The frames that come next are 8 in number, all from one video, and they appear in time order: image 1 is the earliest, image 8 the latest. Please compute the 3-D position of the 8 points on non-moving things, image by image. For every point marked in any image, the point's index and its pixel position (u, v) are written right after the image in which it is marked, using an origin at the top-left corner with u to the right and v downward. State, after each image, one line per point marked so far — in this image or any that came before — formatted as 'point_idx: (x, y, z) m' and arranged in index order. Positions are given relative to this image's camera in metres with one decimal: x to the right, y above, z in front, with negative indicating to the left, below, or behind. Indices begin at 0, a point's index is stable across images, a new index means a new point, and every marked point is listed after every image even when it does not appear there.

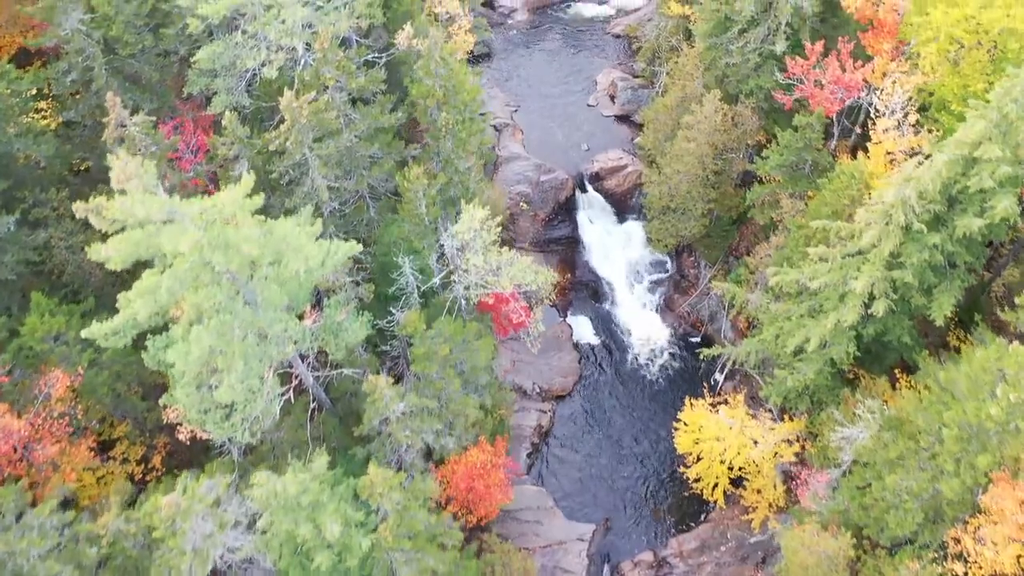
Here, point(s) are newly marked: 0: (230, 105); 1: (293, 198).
0: (-8.6, +5.6, +19.4) m
1: (-6.5, +2.7, +18.9) m
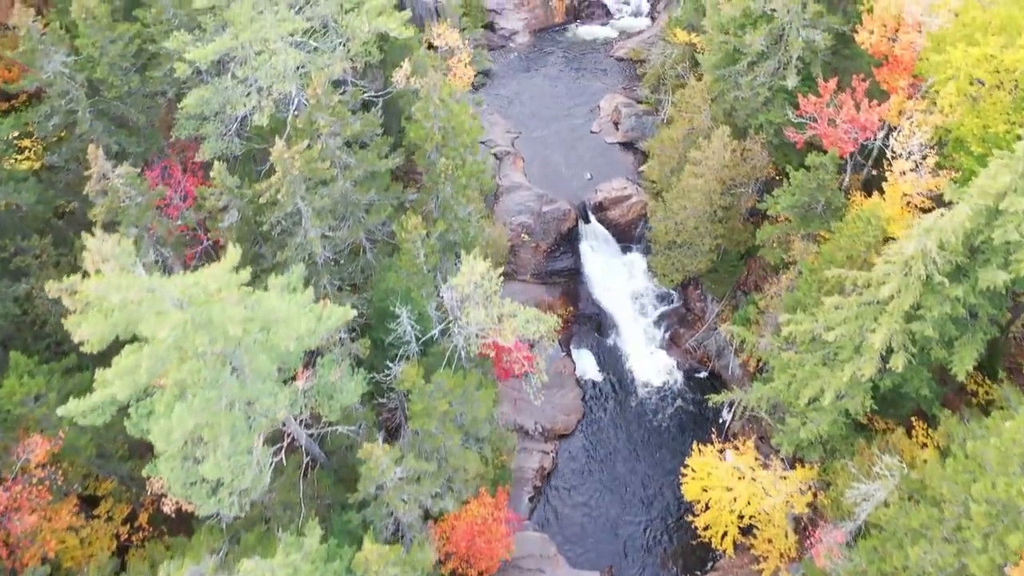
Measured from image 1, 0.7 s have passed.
0: (-8.5, +4.0, +18.5) m
1: (-6.4, +1.1, +18.0) m
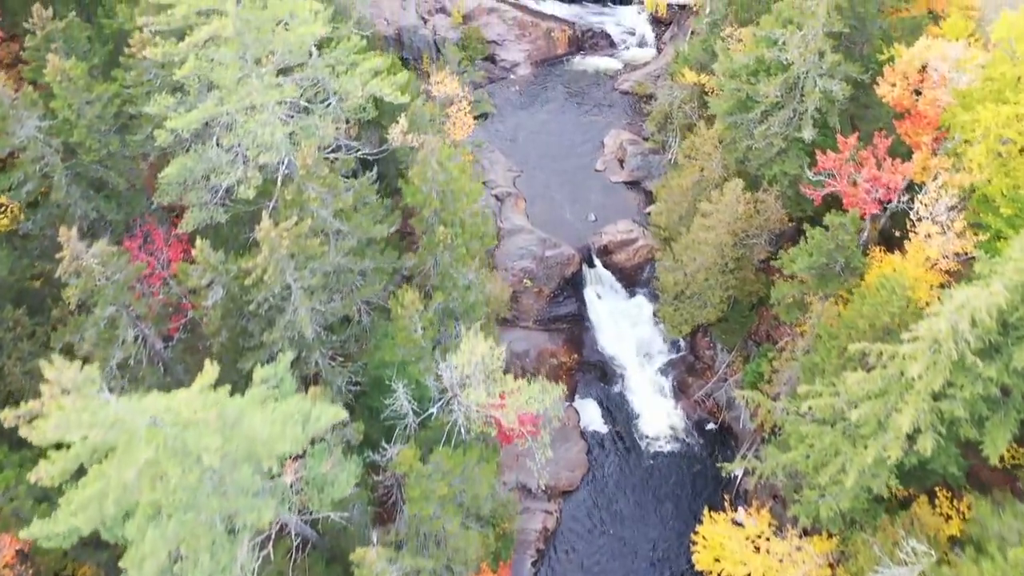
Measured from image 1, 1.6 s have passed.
0: (-8.4, +1.9, +17.4) m
1: (-6.3, -1.1, +16.8) m
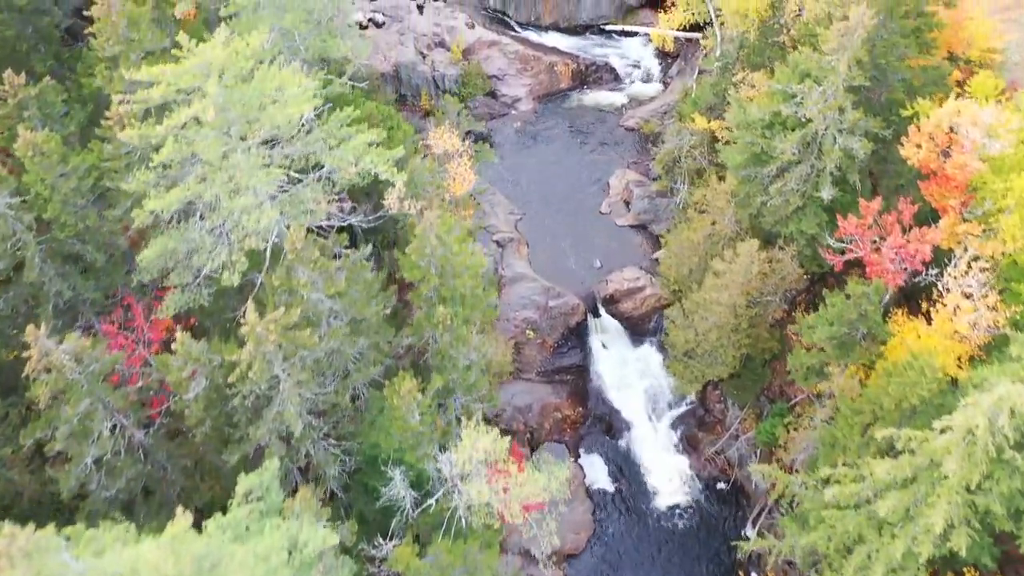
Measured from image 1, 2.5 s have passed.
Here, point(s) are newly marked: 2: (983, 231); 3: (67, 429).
0: (-8.3, -0.4, +16.2) m
1: (-6.2, -3.3, +15.7) m
2: (+13.8, +1.7, +18.7) m
3: (-10.5, -3.3, +15.0) m
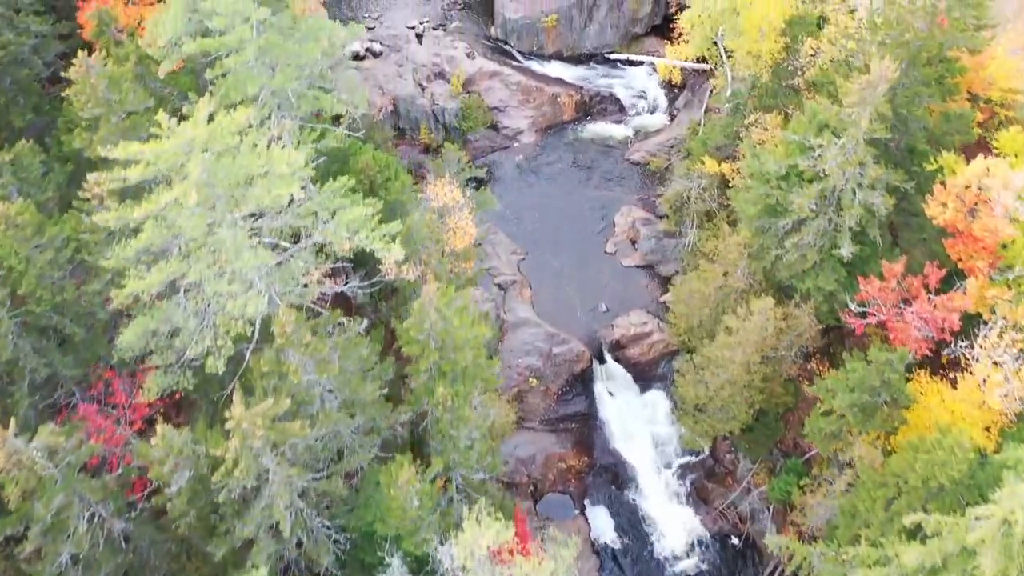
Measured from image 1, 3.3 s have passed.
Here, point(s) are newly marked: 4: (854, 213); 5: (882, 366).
0: (-8.2, -2.3, +15.2) m
1: (-6.1, -5.3, +14.7) m
2: (+13.9, -0.2, +17.7) m
3: (-10.3, -5.3, +13.9) m
4: (+10.4, +2.3, +19.4) m
5: (+10.8, -2.3, +18.6) m
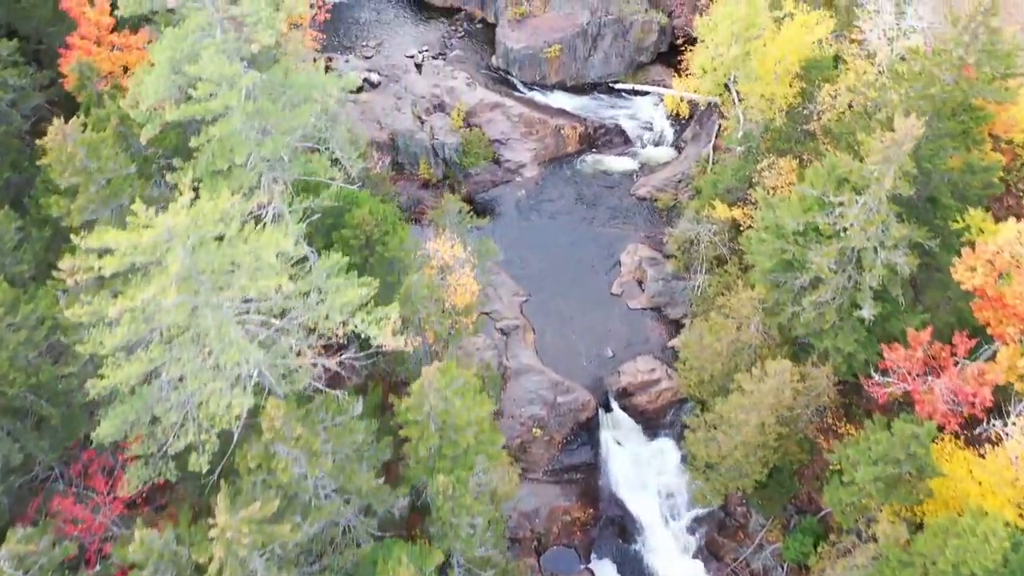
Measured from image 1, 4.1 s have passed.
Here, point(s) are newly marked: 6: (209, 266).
0: (-8.1, -4.3, +14.2) m
1: (-6.0, -7.2, +13.6) m
2: (+14.0, -2.1, +16.7) m
3: (-10.2, -7.2, +12.9) m
4: (+10.5, +0.4, +18.4) m
5: (+11.0, -4.2, +17.6) m
6: (-6.0, +0.4, +12.5) m
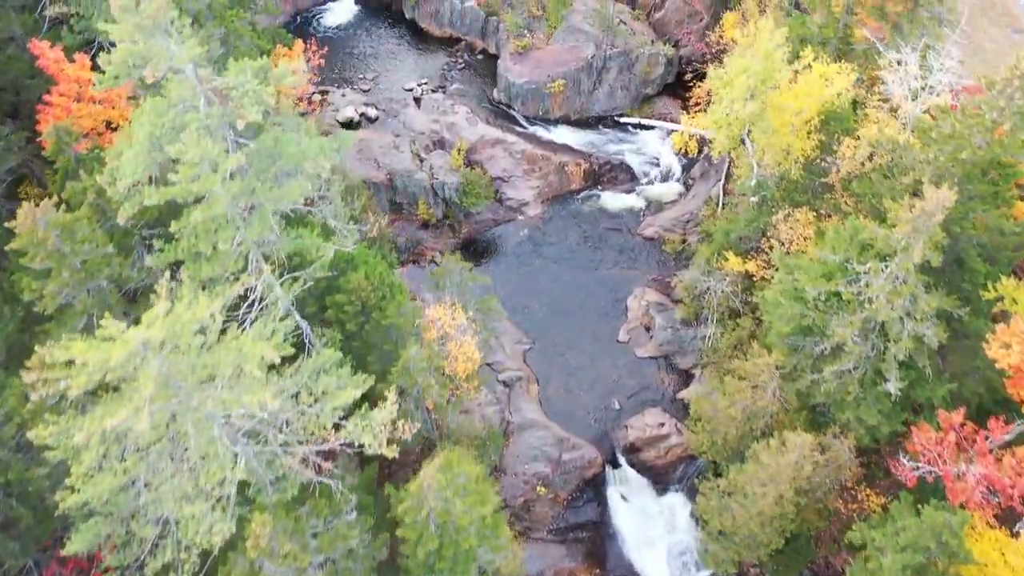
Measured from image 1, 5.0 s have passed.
0: (-8.0, -6.3, +13.1) m
1: (-5.8, -9.2, +12.5) m
2: (+14.2, -4.2, +15.6) m
3: (-10.1, -9.2, +11.8) m
4: (+10.6, -1.6, +17.3) m
5: (+11.1, -6.2, +16.5) m
6: (-5.9, -1.6, +11.5) m
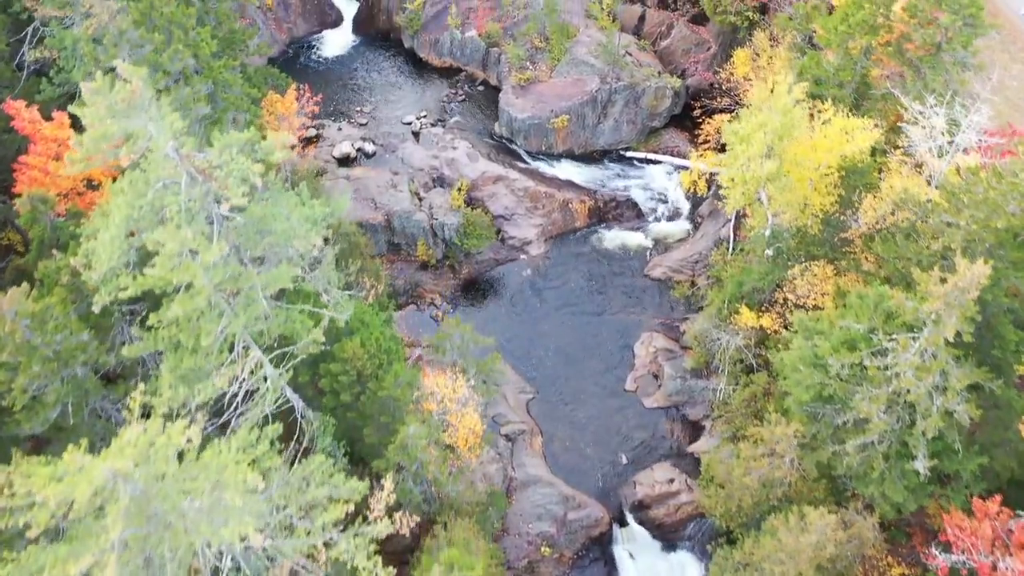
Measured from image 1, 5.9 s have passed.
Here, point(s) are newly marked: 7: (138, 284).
0: (-7.8, -8.2, +12.0) m
1: (-5.7, -11.1, +11.5) m
2: (+14.3, -6.1, +14.5) m
3: (-9.9, -11.2, +10.7) m
4: (+10.7, -3.6, +16.2) m
5: (+11.2, -8.1, +15.5) m
6: (-5.7, -3.5, +10.4) m
7: (-7.3, +0.1, +12.4) m
